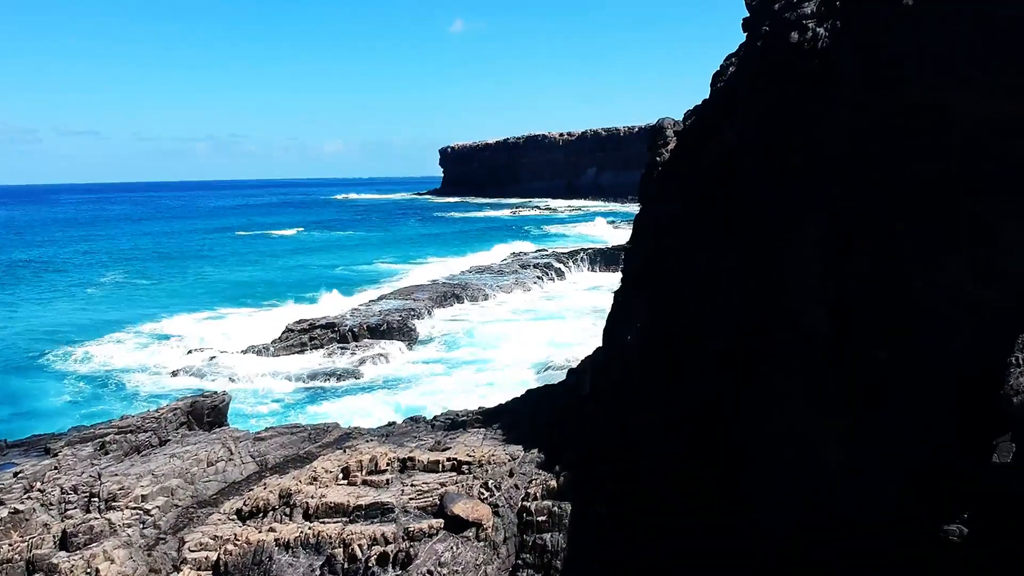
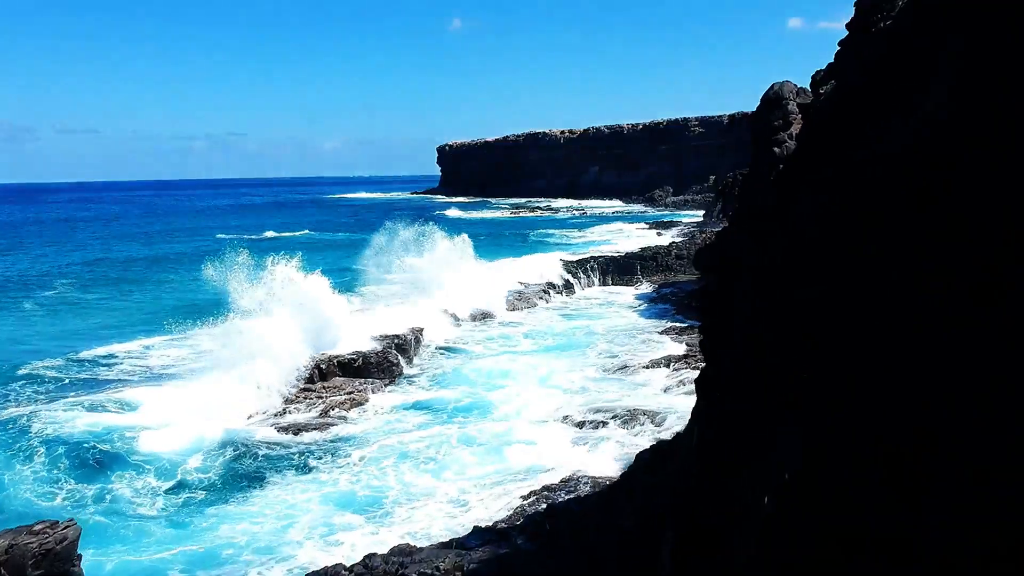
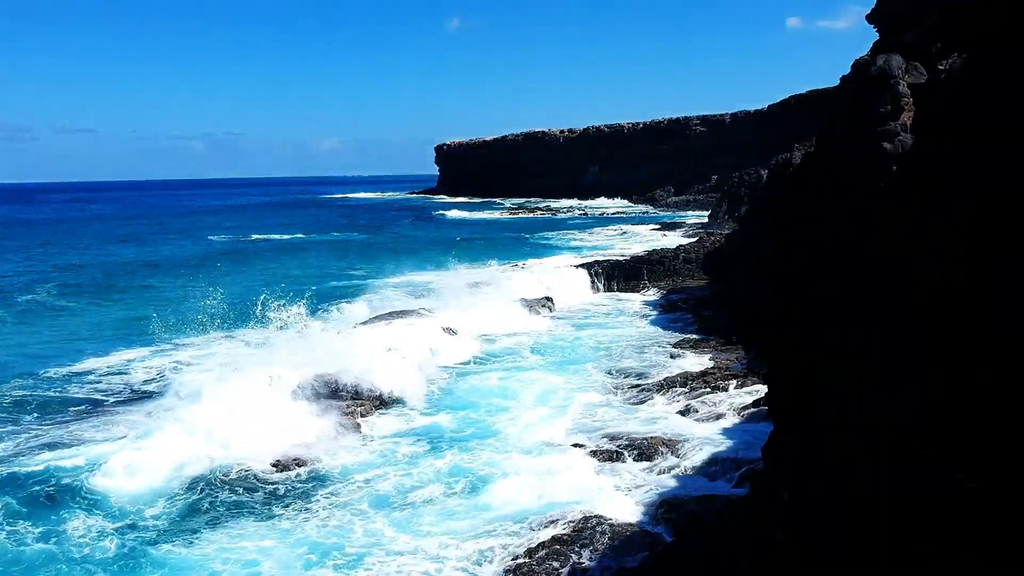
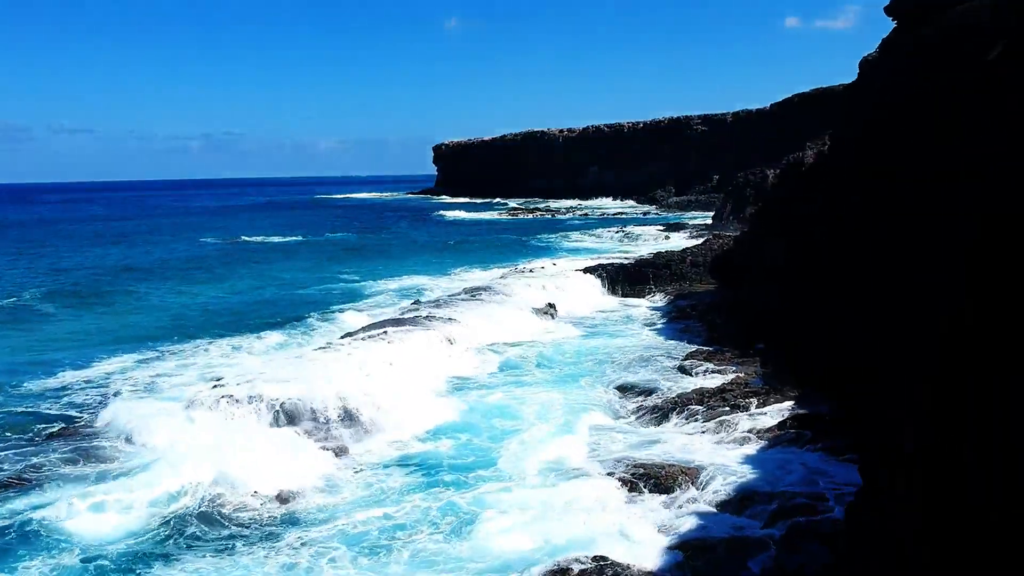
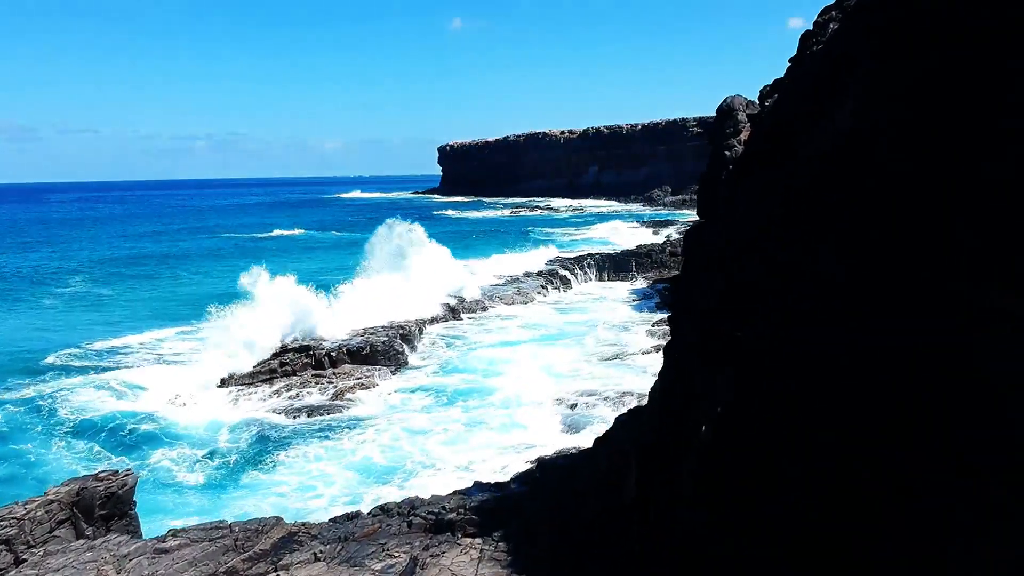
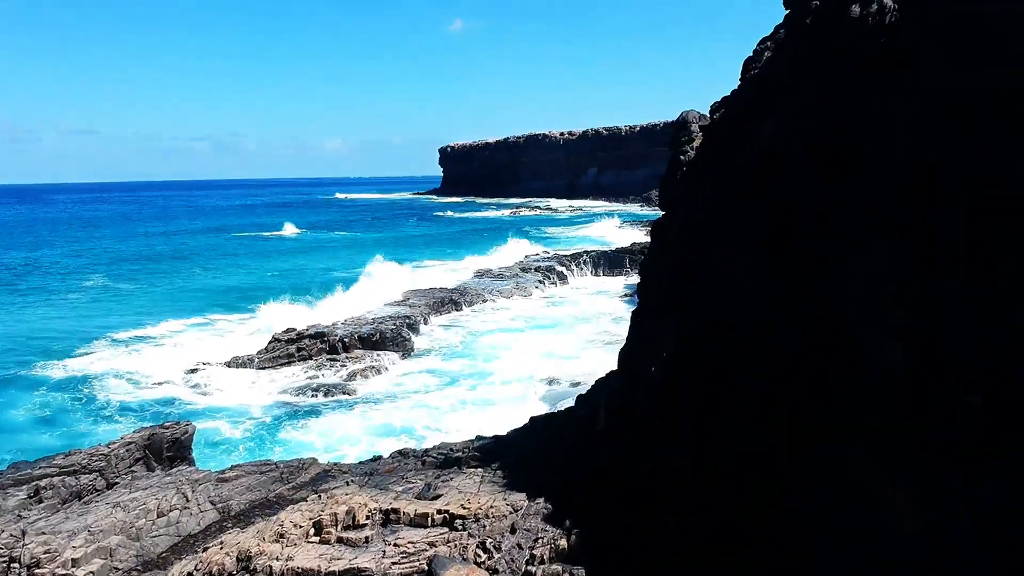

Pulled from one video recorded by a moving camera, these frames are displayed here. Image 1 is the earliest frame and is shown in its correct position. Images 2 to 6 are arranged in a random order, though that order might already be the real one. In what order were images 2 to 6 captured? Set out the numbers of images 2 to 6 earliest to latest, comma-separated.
6, 5, 2, 3, 4
